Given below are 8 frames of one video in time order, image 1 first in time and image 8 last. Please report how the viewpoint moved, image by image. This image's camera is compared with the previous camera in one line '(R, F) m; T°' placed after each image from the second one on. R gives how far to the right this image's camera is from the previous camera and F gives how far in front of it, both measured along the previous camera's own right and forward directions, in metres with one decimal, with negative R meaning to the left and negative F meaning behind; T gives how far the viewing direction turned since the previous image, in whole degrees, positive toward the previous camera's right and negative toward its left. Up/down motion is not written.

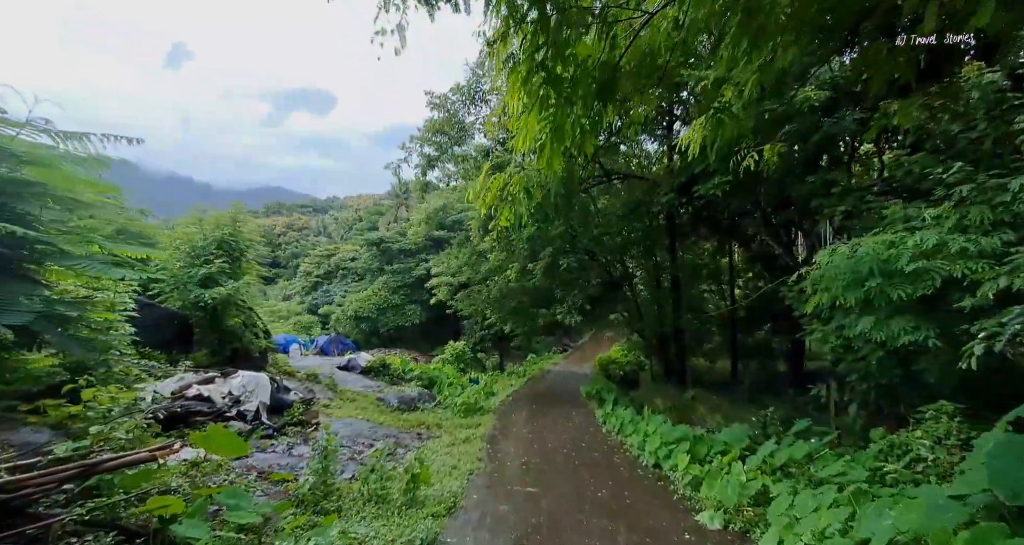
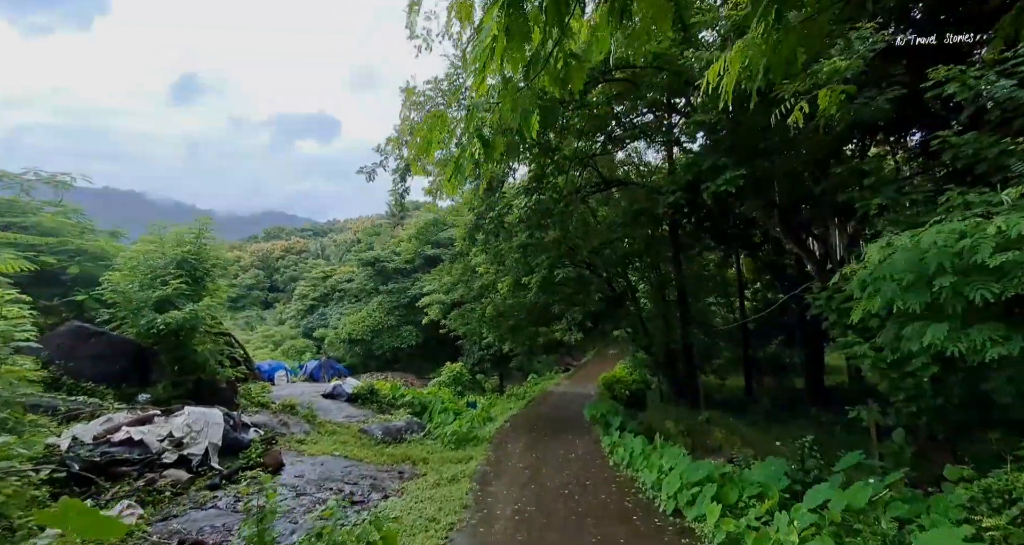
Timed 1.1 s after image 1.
(+0.2, +0.9) m; 0°
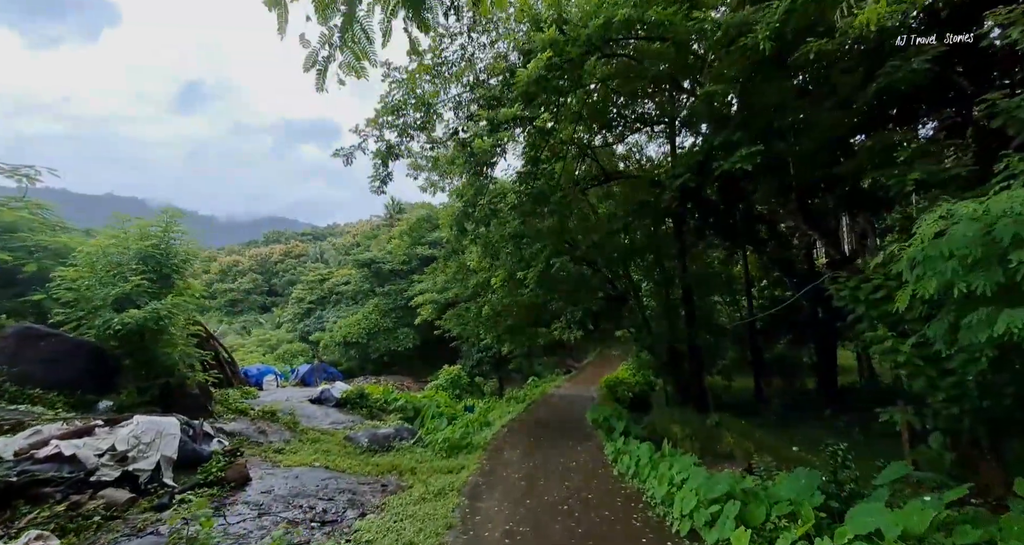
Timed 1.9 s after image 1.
(+0.1, +0.7) m; 0°
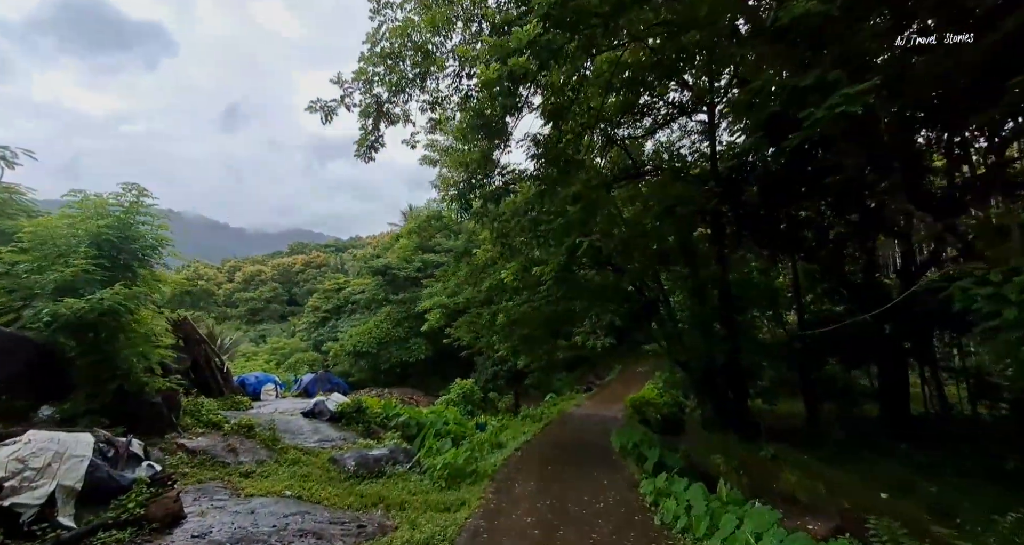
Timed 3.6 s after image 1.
(0.0, +1.4) m; -2°
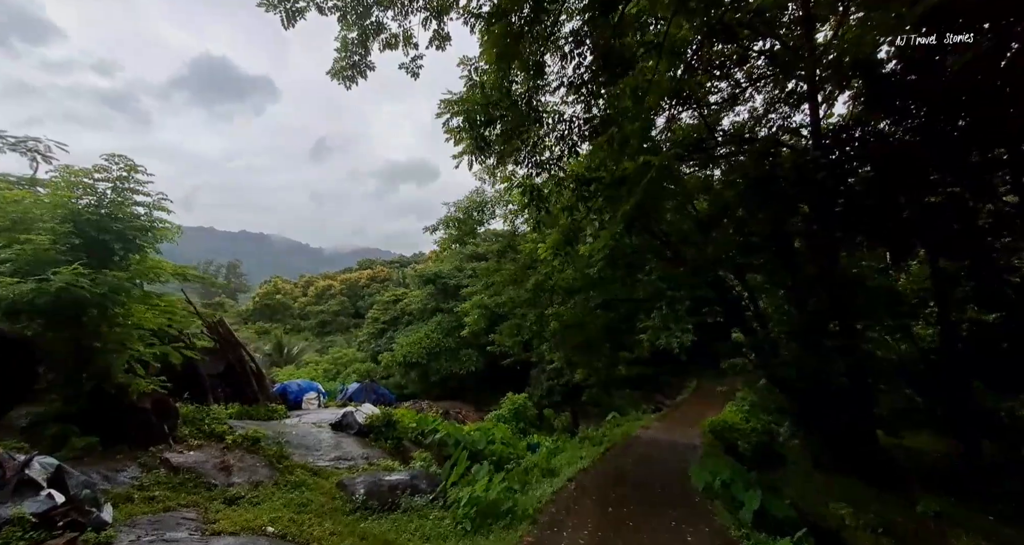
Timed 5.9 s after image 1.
(+0.2, +1.7) m; -7°
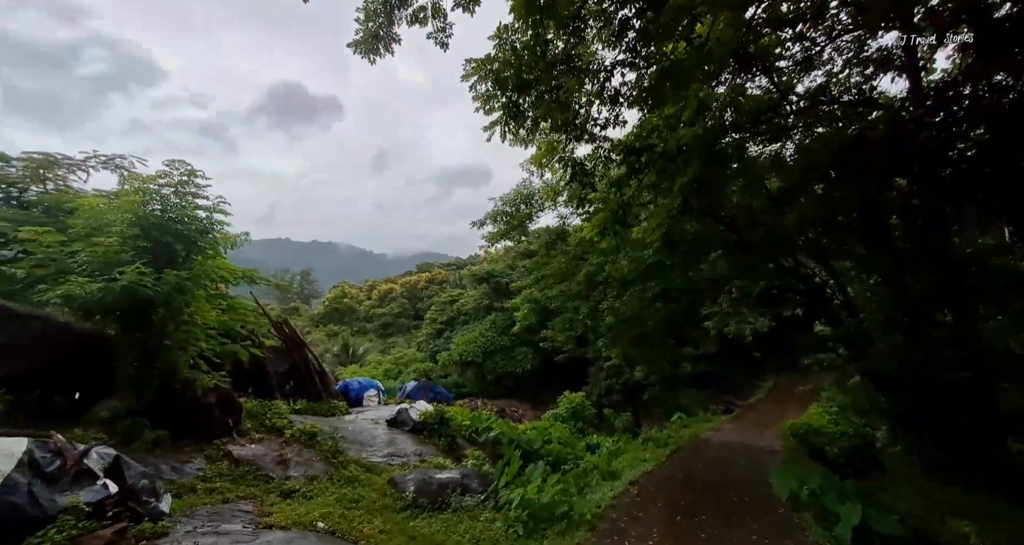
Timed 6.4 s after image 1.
(+0.1, +0.2) m; -6°
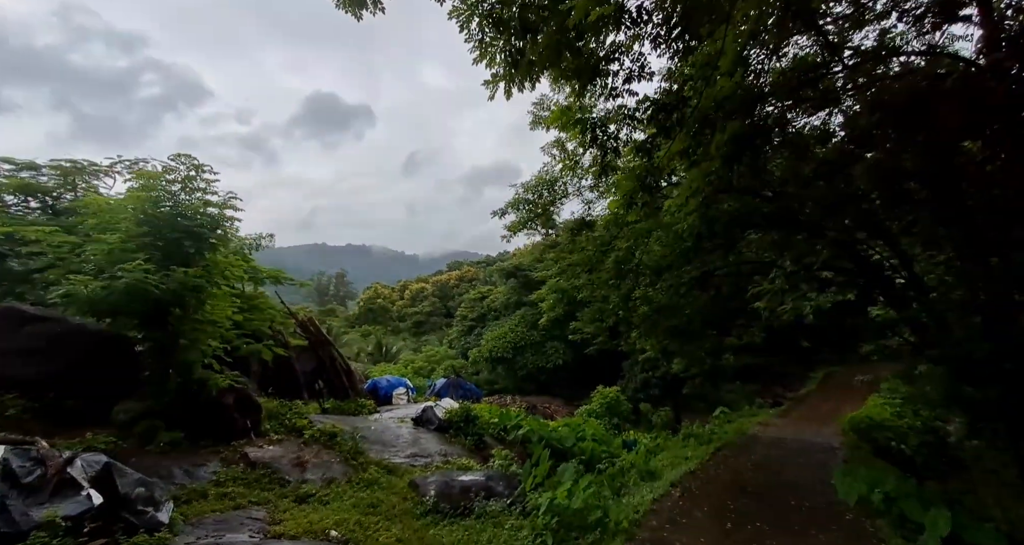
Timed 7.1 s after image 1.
(+0.1, +0.5) m; -3°
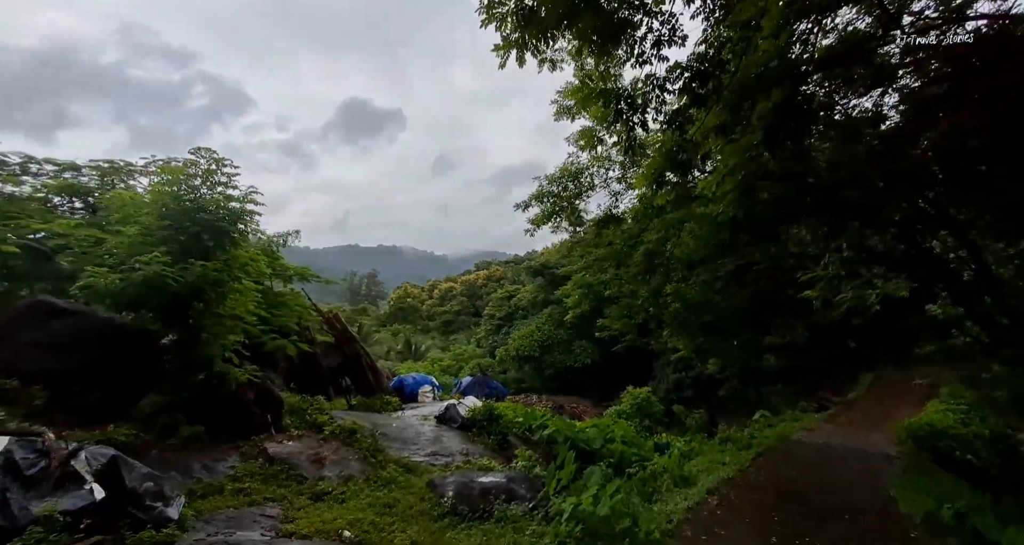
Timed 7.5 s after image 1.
(+0.1, +0.2) m; -3°
